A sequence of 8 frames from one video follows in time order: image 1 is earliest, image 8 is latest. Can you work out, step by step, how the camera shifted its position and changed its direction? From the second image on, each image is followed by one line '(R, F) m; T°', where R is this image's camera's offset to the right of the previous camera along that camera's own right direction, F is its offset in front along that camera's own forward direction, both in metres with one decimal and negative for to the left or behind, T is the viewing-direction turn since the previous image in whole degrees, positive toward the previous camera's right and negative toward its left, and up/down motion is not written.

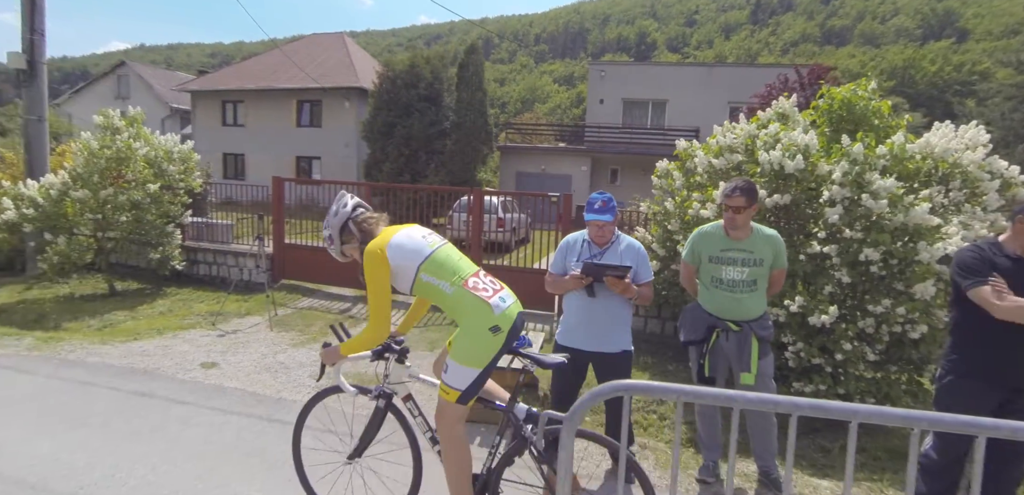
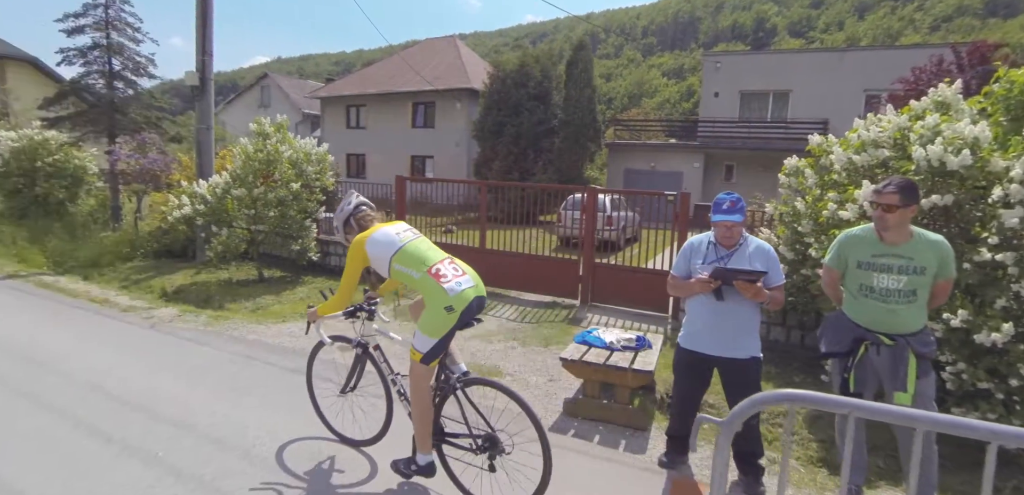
(-0.2, -0.1) m; -11°
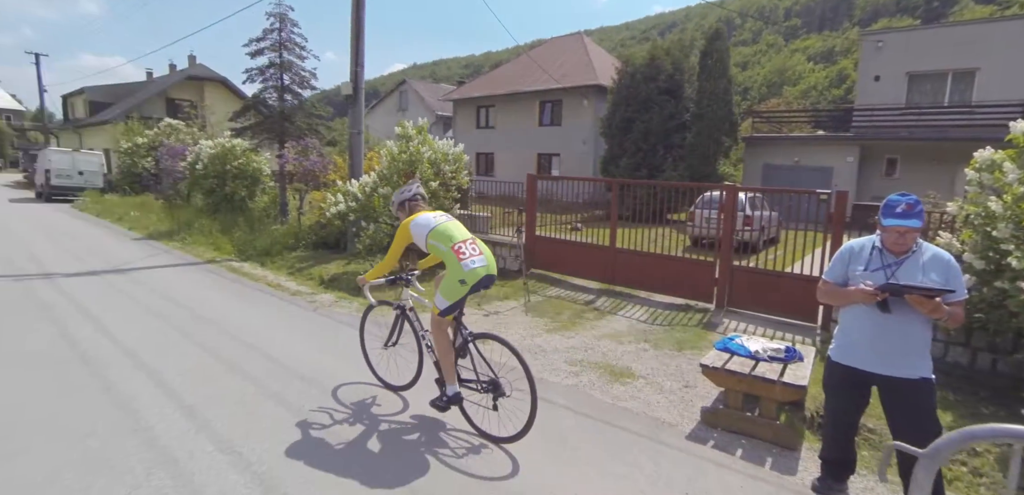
(-0.1, 0.0) m; -13°
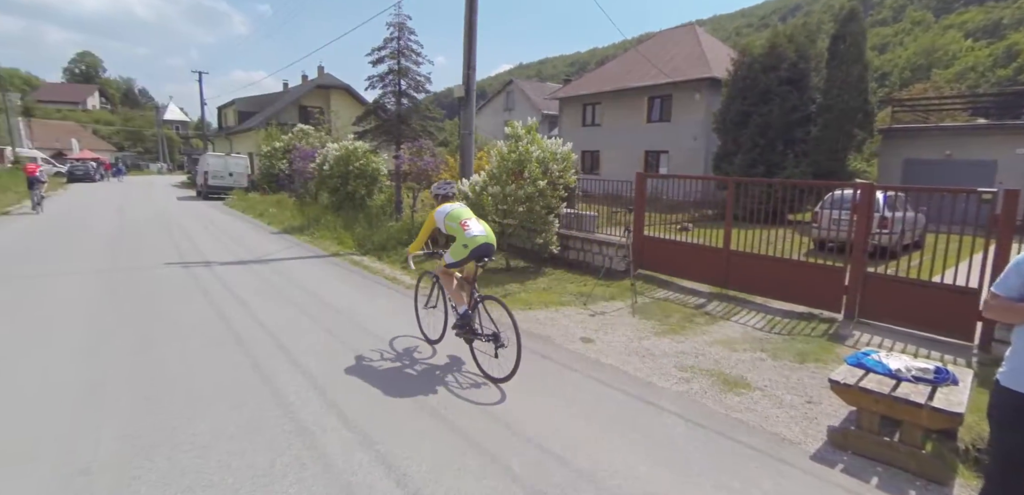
(-0.1, 0.0) m; -11°
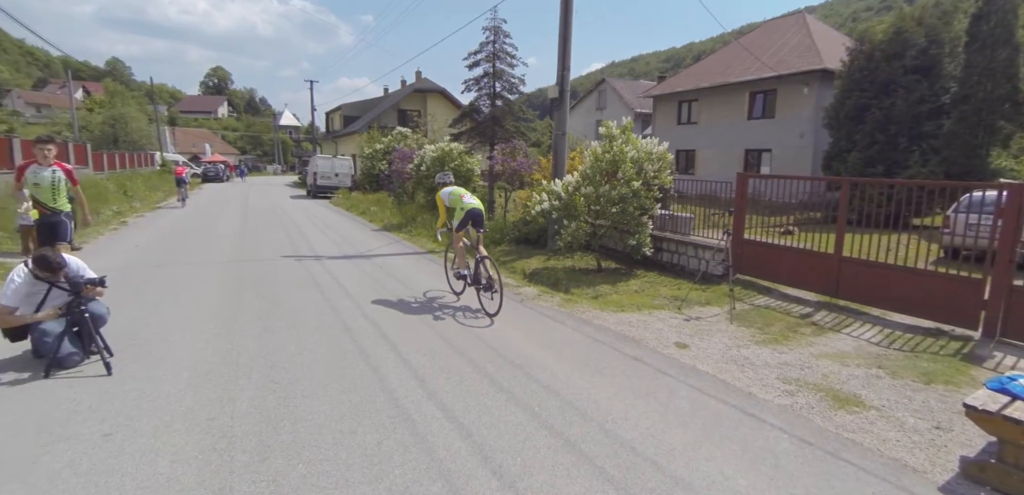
(-0.1, 0.0) m; -9°
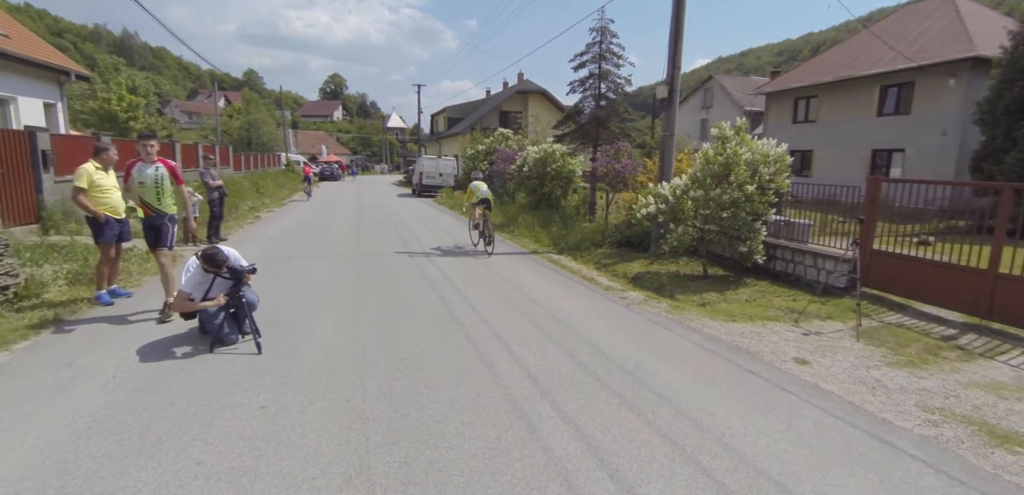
(-0.2, -0.1) m; -10°
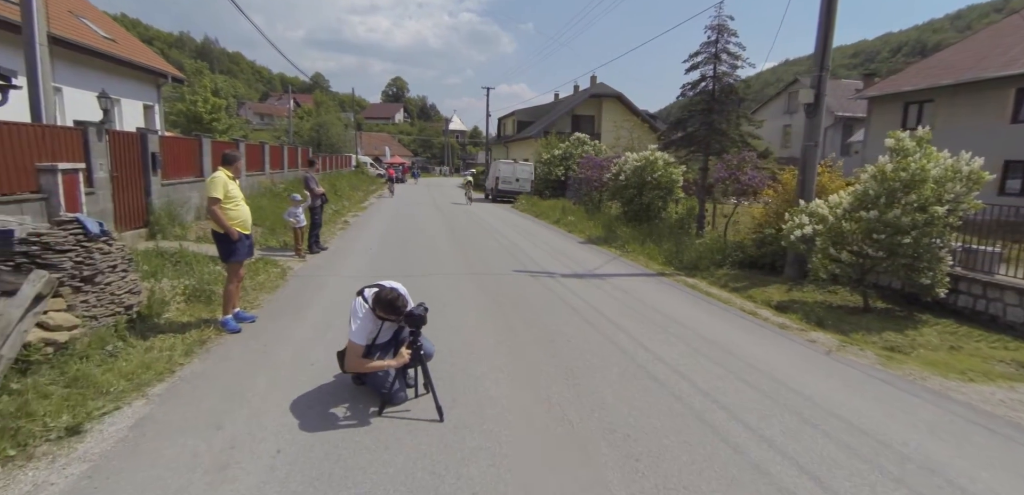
(-1.3, +0.9) m; -5°
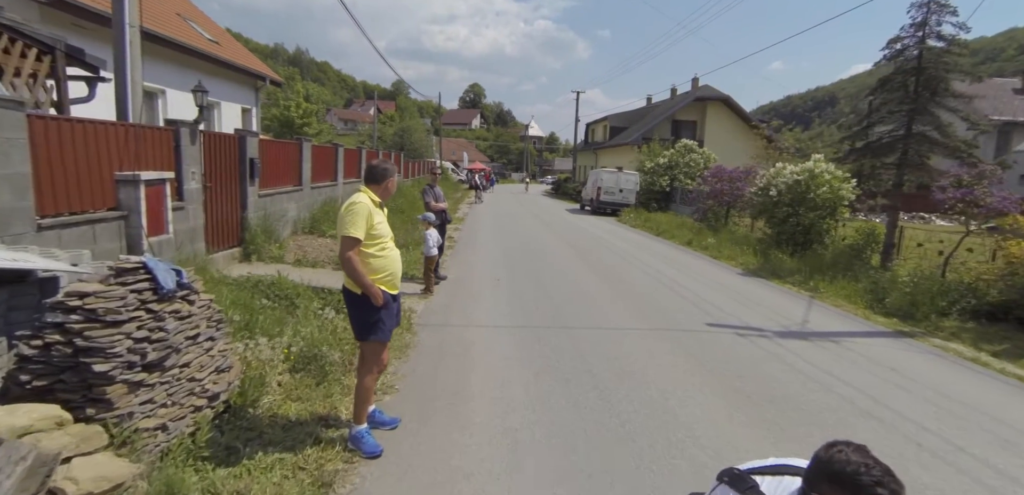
(-1.5, +2.0) m; -7°
